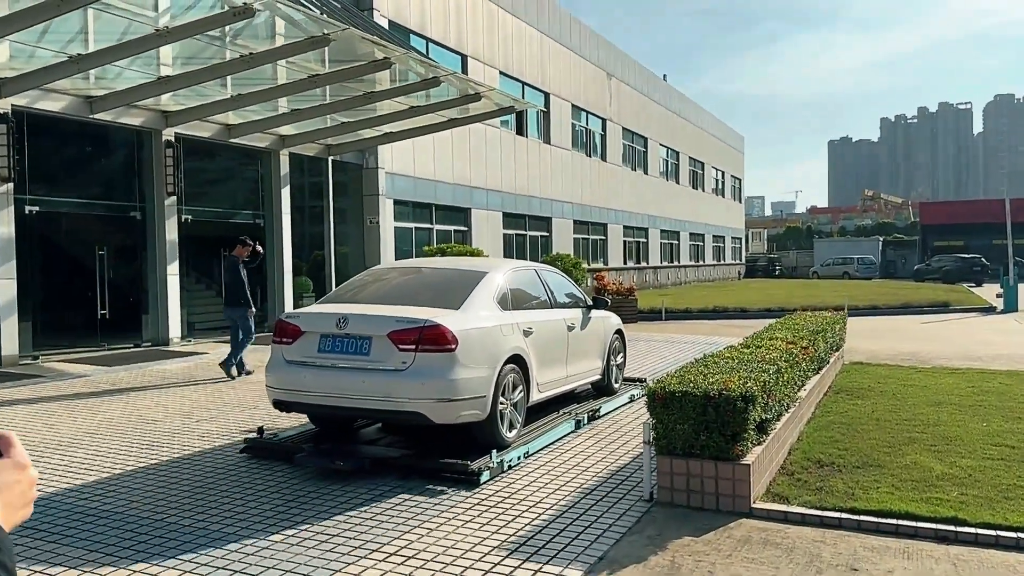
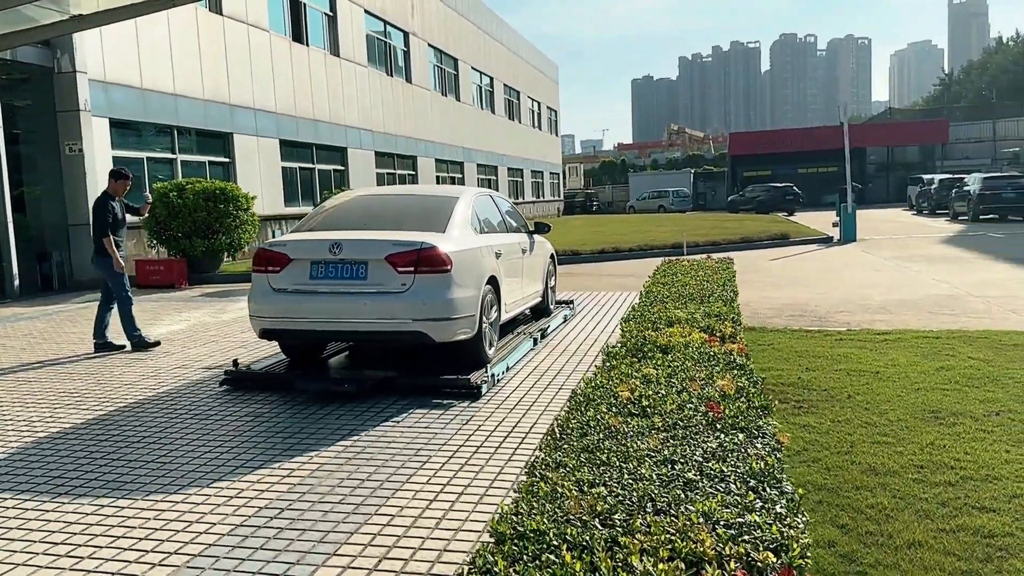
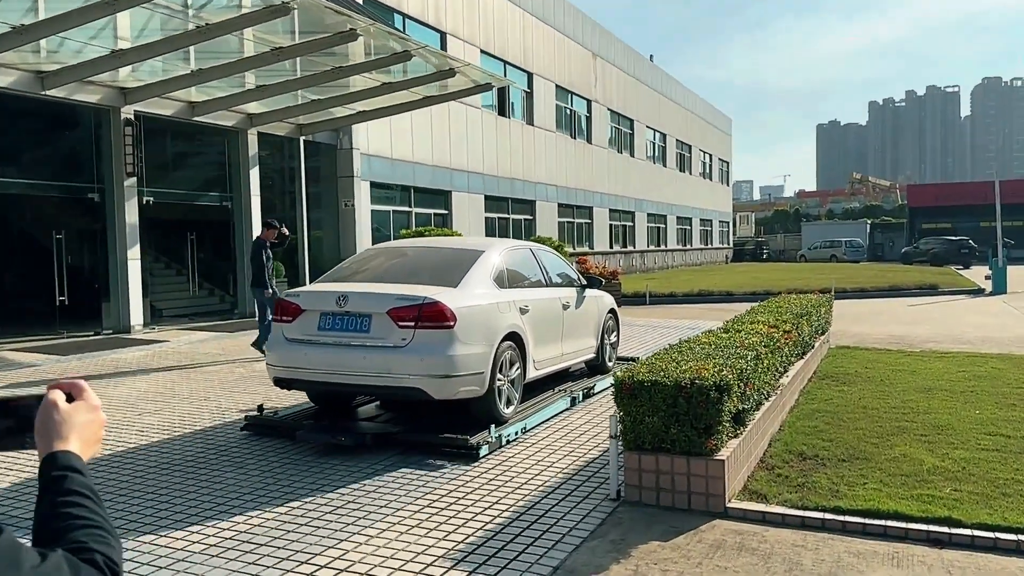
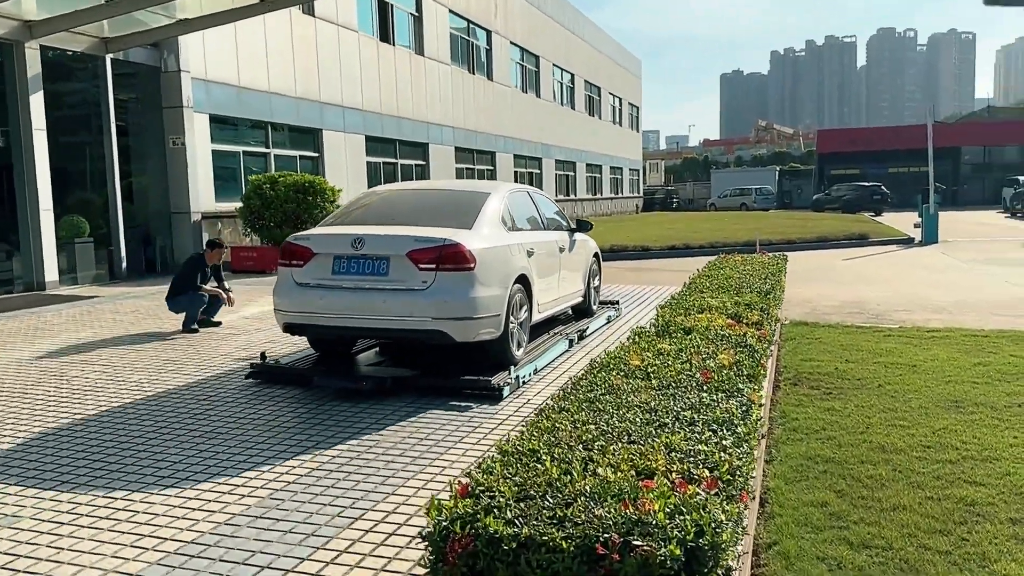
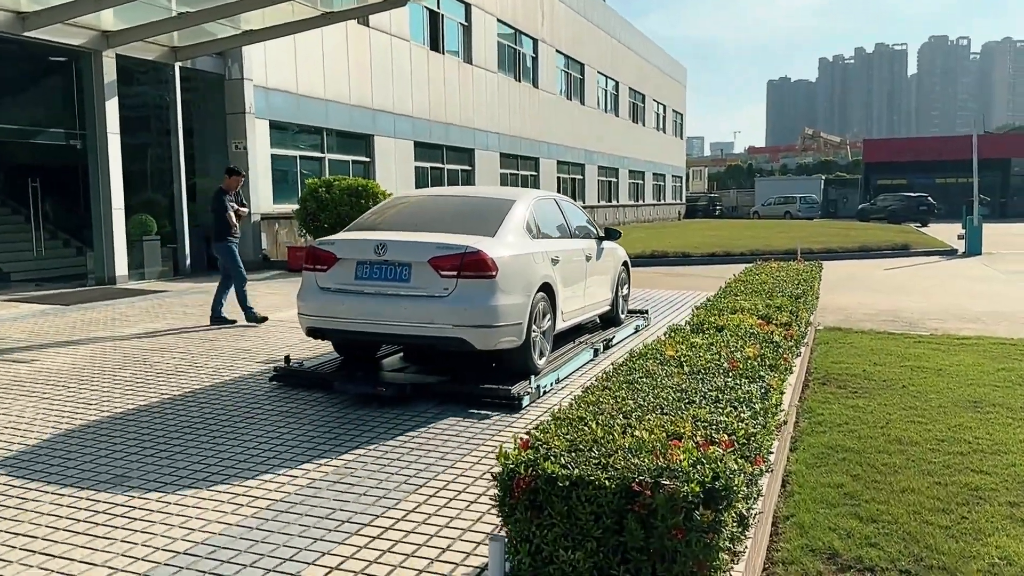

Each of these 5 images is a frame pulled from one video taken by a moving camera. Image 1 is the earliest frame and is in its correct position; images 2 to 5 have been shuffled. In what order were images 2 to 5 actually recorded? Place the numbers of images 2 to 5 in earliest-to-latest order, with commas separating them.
3, 5, 4, 2
